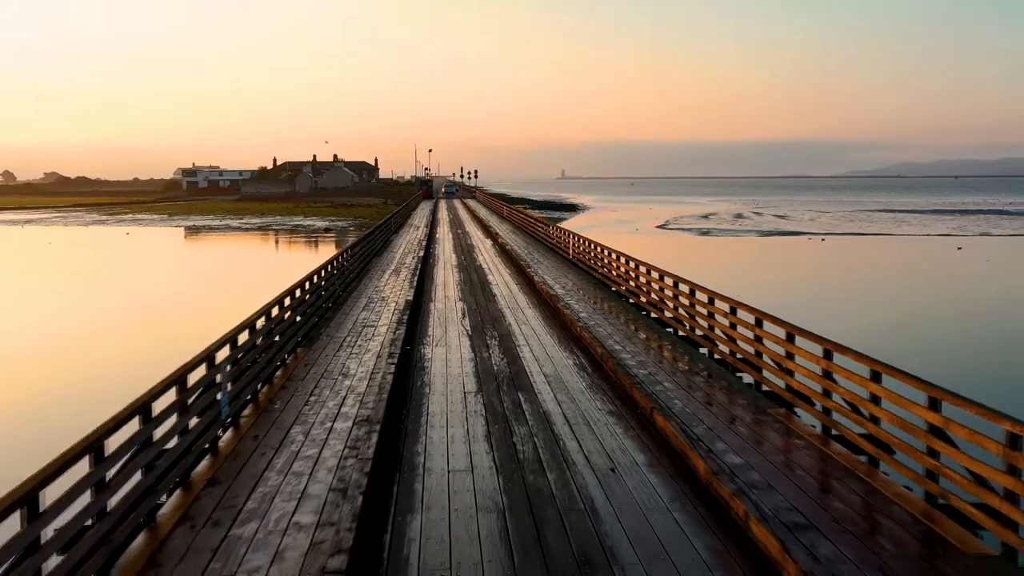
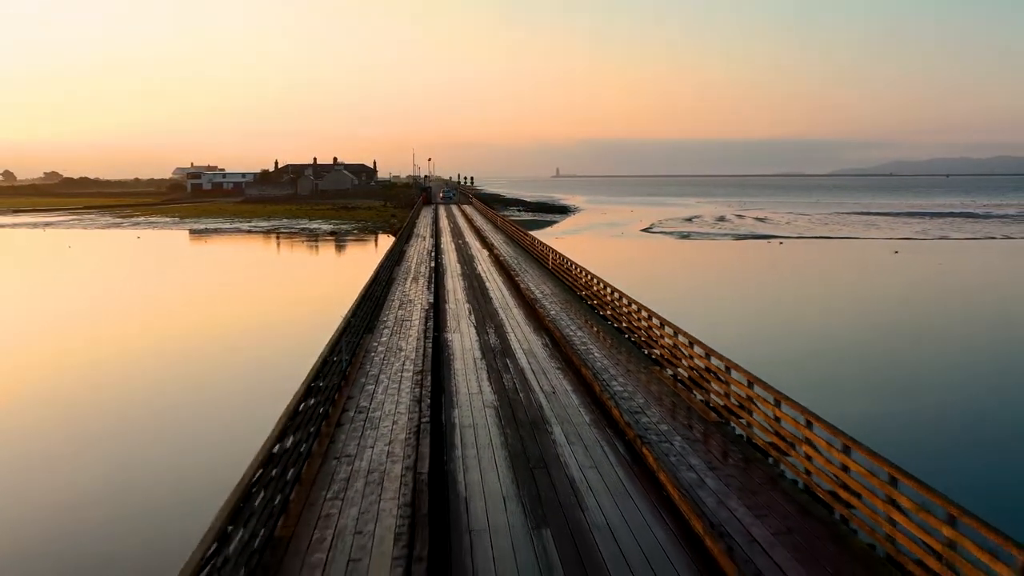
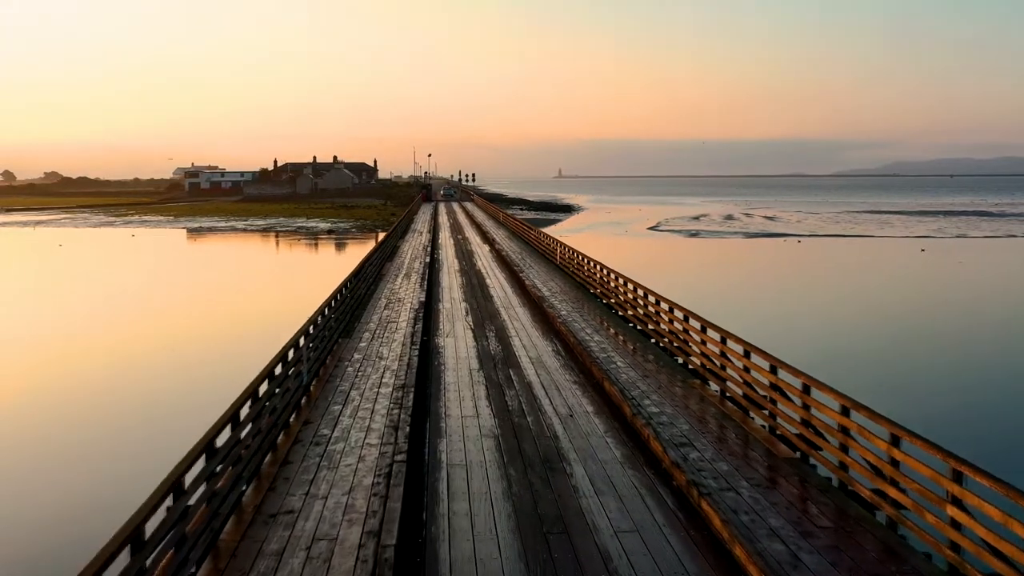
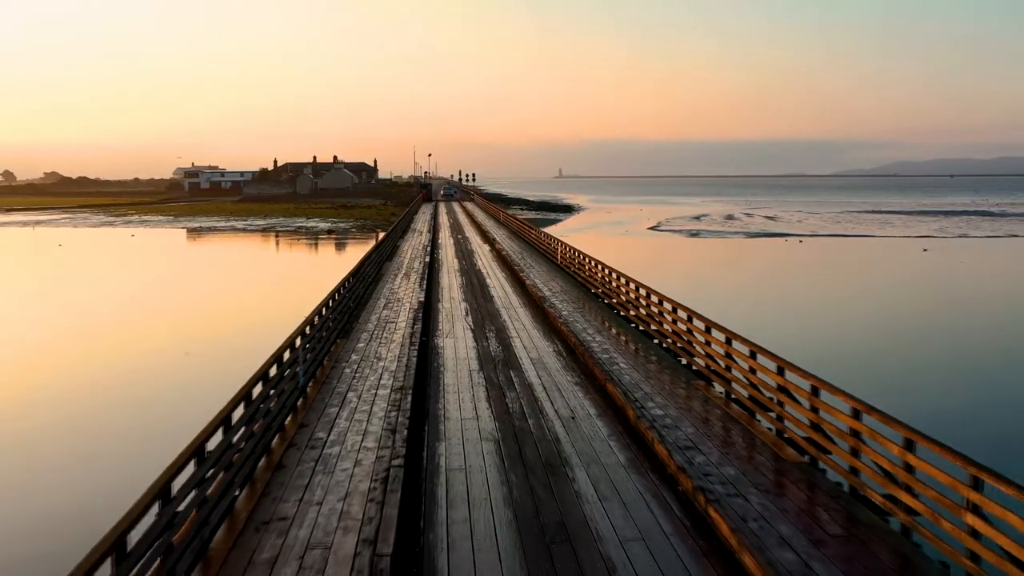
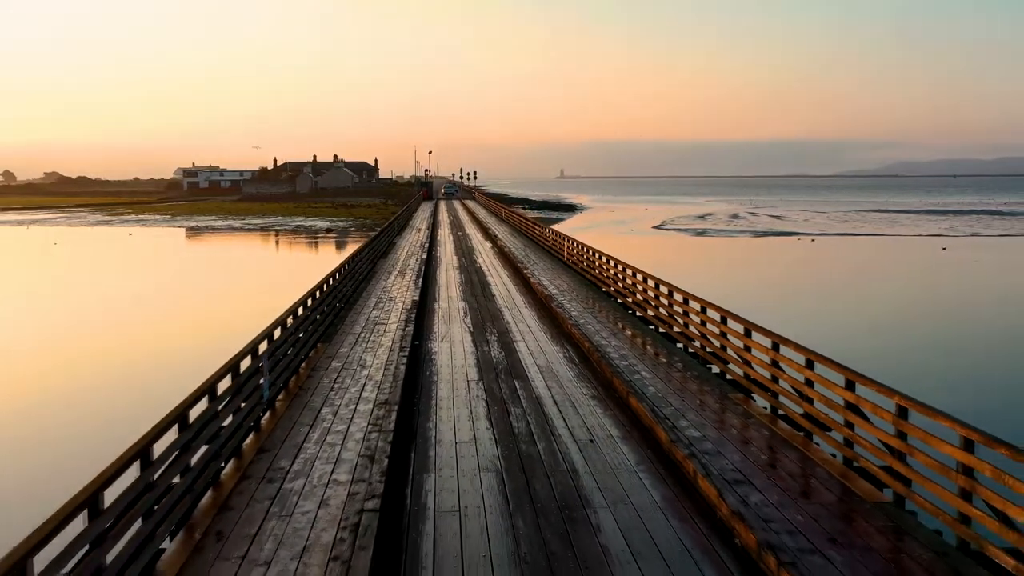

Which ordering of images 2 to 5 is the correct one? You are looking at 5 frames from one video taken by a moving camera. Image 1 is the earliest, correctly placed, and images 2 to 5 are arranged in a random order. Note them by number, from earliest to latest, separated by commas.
5, 4, 2, 3
